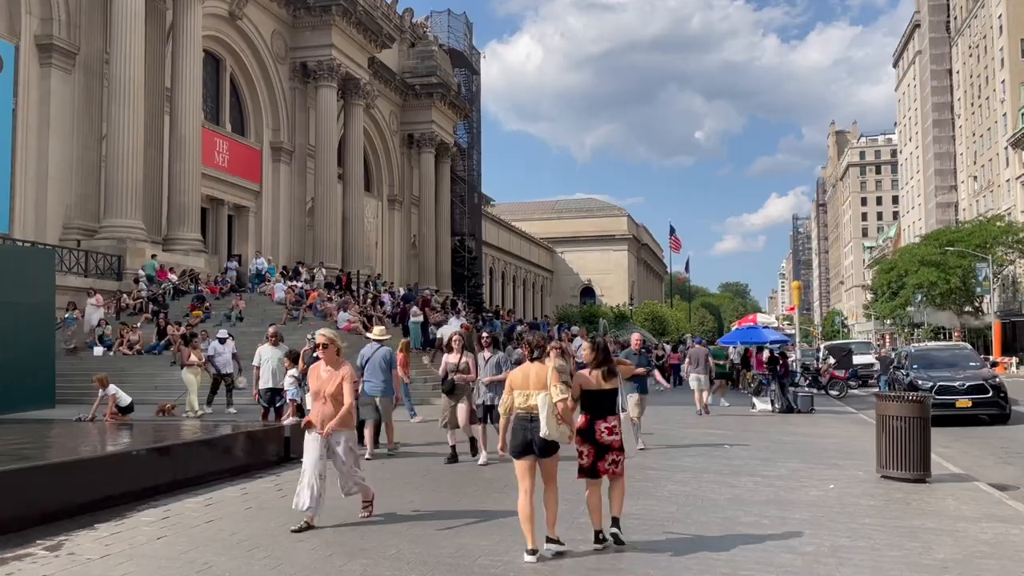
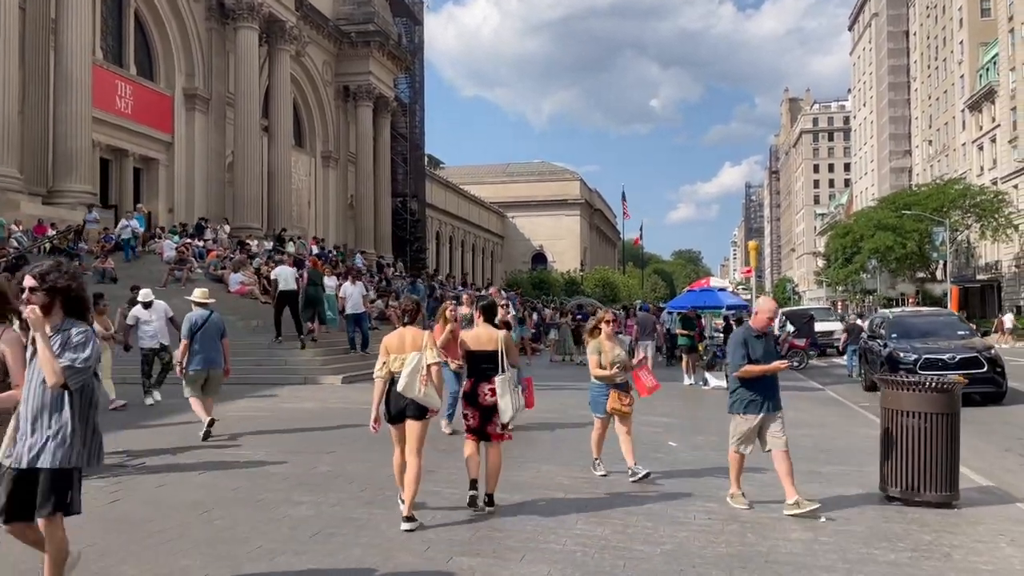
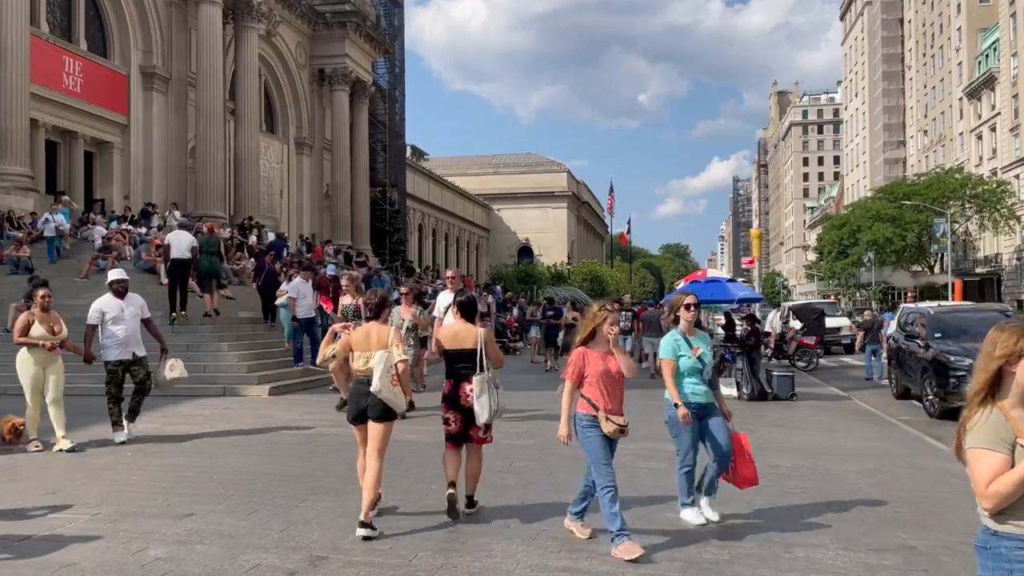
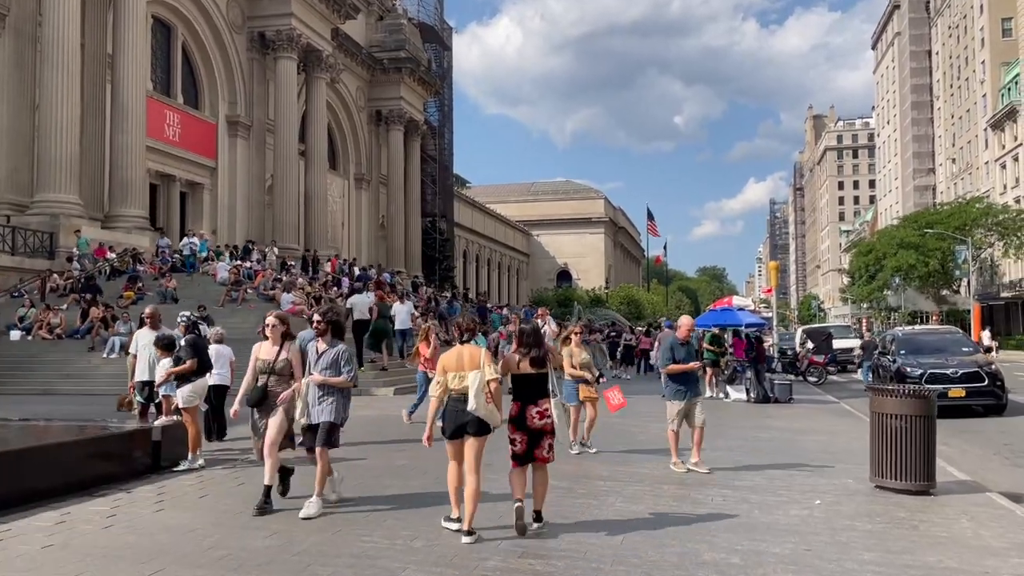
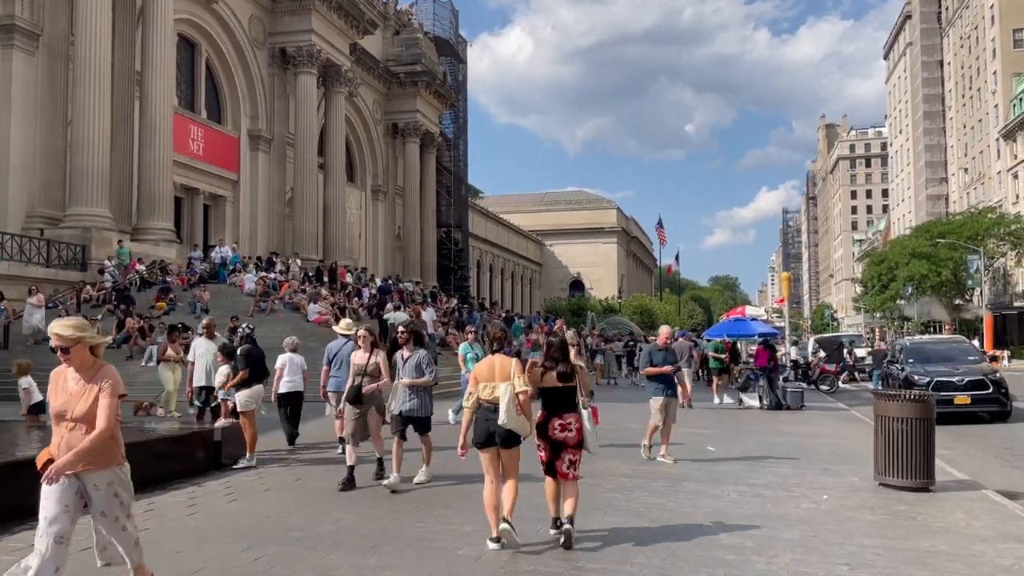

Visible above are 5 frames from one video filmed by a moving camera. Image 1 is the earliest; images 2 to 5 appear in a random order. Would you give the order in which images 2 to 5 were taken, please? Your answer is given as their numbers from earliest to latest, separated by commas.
5, 4, 2, 3
